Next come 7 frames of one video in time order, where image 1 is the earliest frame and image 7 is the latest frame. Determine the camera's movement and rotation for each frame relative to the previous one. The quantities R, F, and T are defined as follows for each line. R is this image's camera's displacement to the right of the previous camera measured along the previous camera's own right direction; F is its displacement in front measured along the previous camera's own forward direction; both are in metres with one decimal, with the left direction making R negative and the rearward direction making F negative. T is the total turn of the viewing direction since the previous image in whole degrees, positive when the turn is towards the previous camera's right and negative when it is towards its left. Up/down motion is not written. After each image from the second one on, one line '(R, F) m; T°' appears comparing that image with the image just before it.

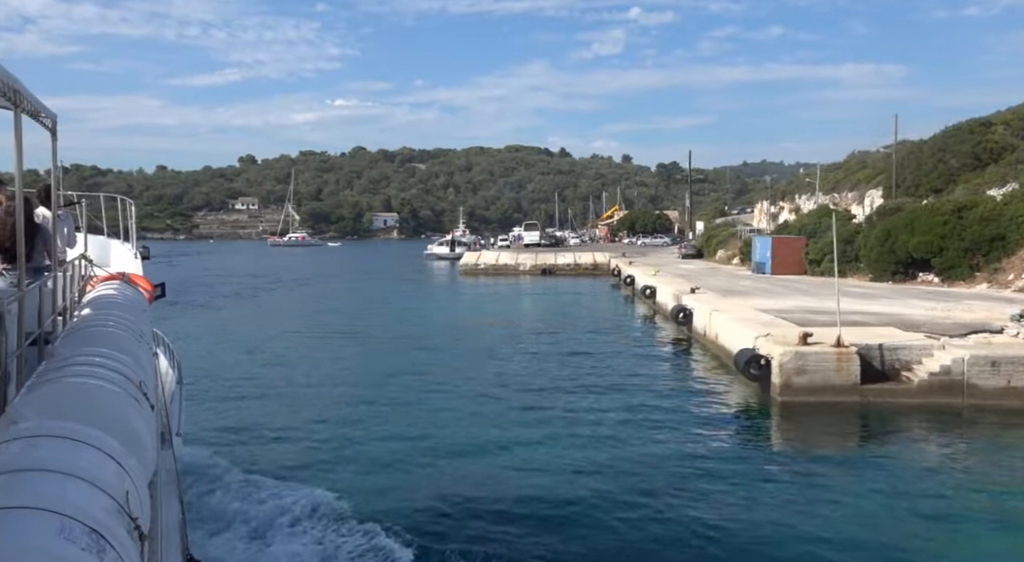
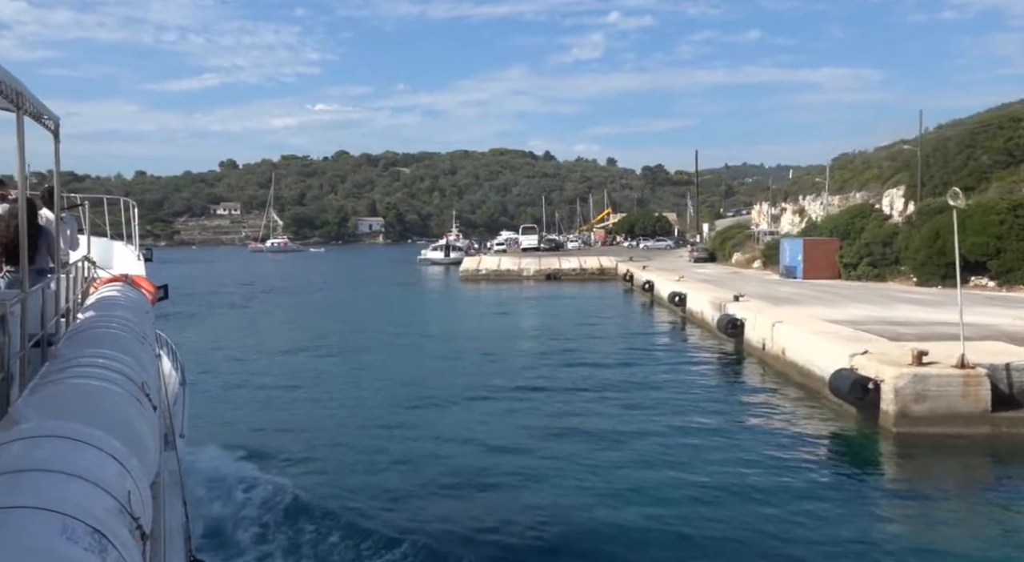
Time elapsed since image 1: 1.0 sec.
(-1.2, +2.5) m; +1°
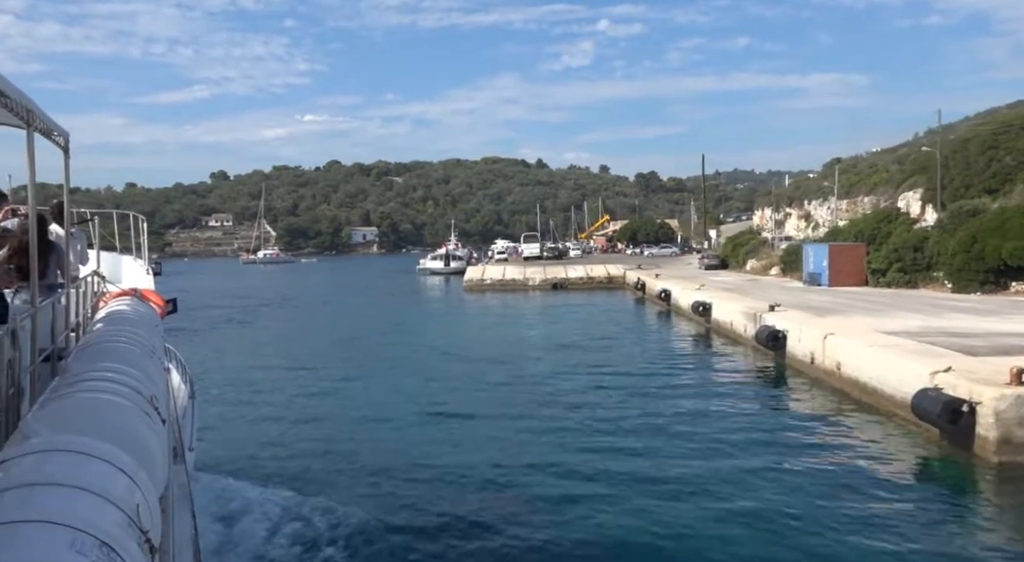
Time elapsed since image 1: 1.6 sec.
(-0.8, +1.5) m; +1°
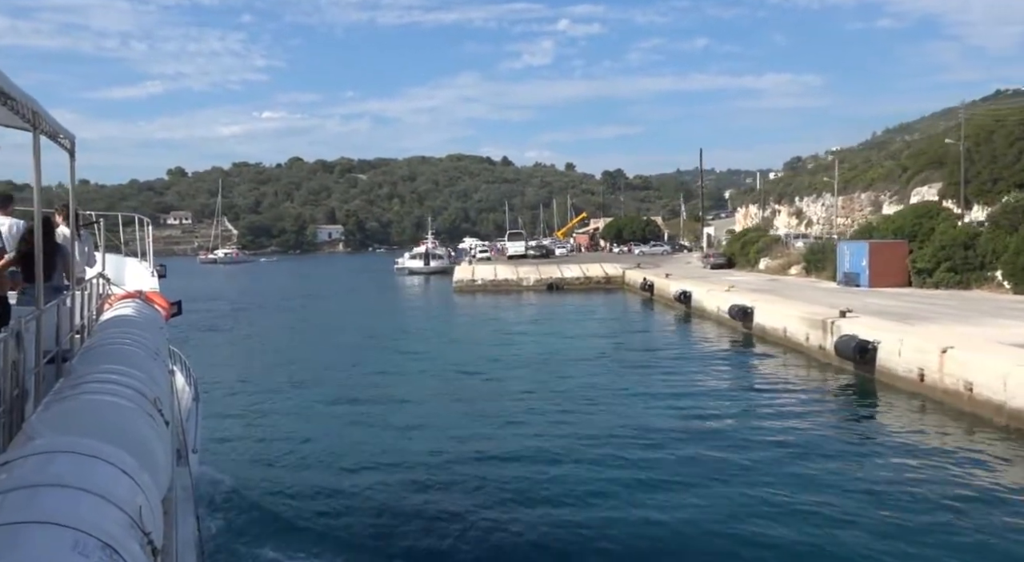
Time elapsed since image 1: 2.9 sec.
(-1.7, +3.1) m; +3°
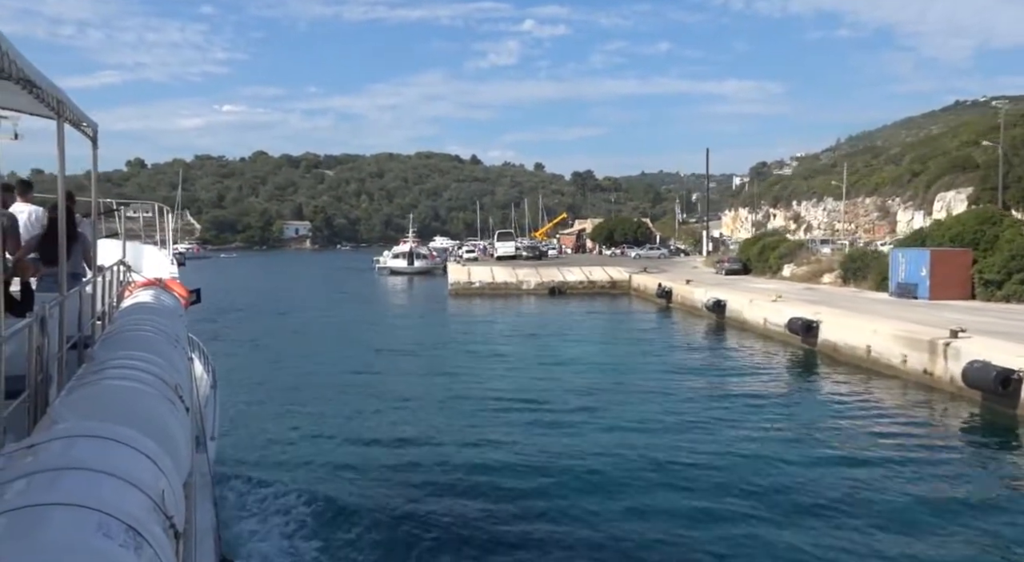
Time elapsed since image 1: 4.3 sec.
(-1.9, +3.2) m; +2°
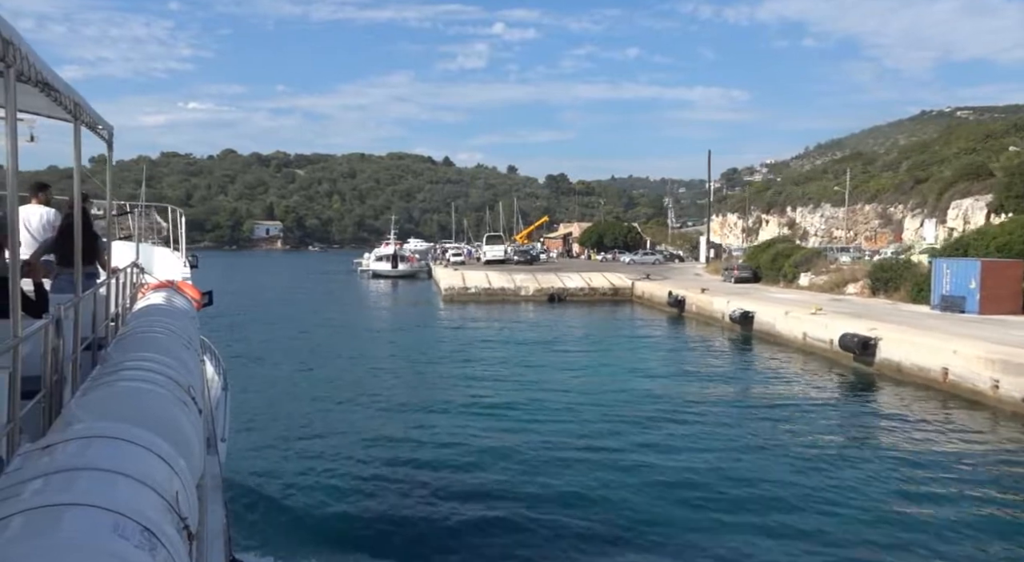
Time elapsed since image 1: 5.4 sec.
(-1.4, +2.4) m; +2°
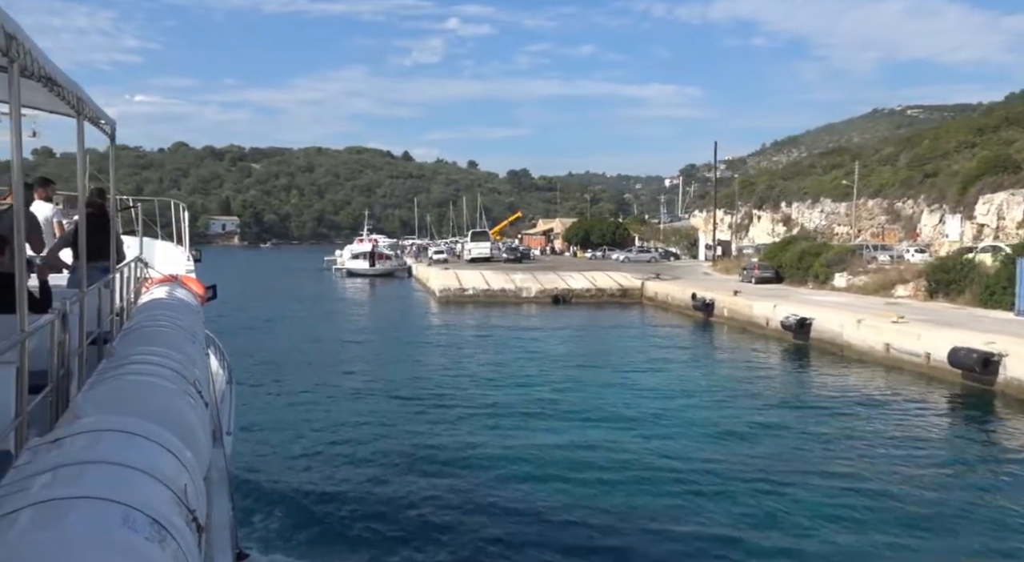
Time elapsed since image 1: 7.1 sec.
(-1.9, +3.6) m; +3°
